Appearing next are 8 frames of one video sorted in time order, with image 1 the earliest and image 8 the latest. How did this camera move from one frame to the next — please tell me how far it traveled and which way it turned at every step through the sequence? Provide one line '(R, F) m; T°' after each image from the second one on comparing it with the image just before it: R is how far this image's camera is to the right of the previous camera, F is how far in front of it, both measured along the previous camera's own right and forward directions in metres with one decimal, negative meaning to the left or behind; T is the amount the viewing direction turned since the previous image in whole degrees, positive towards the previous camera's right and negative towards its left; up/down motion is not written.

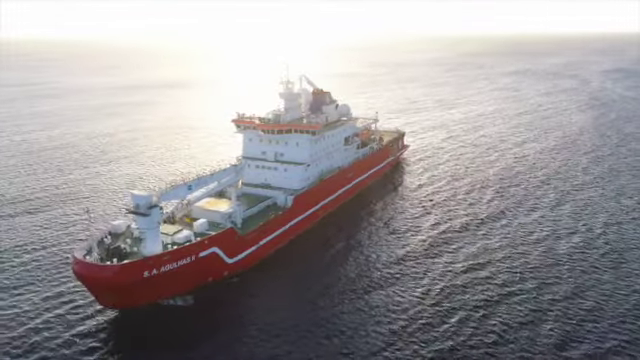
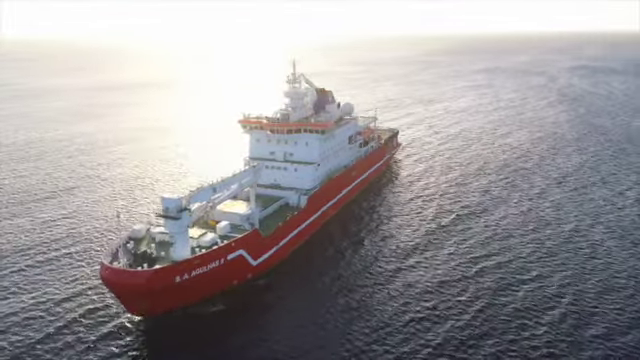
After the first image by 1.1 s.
(-4.6, -0.1) m; +5°
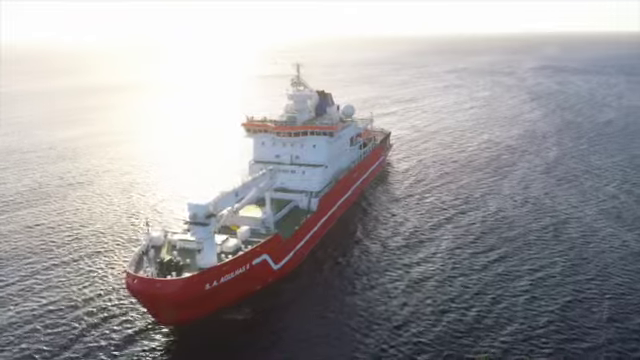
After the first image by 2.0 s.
(-4.4, +0.1) m; +5°
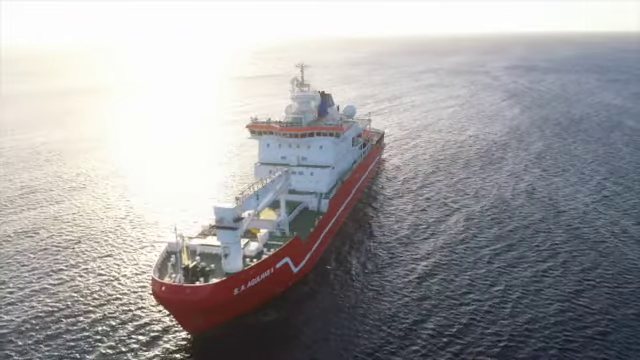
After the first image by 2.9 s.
(-3.8, +0.2) m; +4°
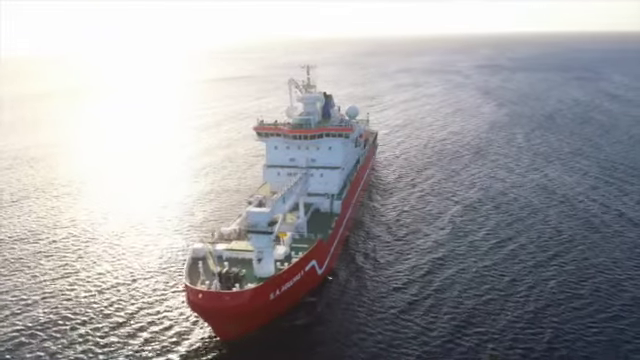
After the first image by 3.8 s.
(-4.4, +0.2) m; +4°
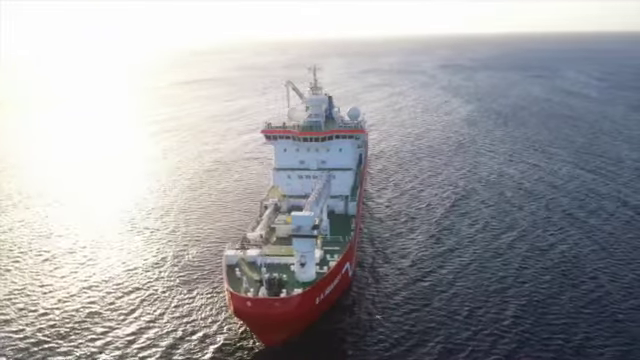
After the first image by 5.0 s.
(-5.4, +0.5) m; +6°
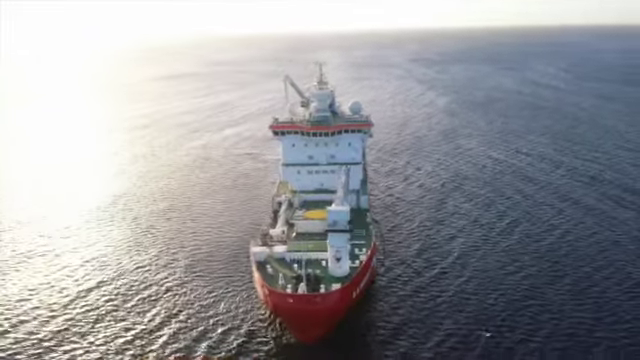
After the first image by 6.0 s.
(-4.3, +0.3) m; +4°
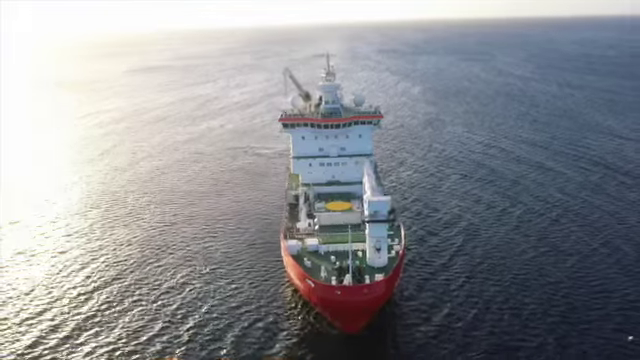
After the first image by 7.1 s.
(-4.8, +0.3) m; +5°
